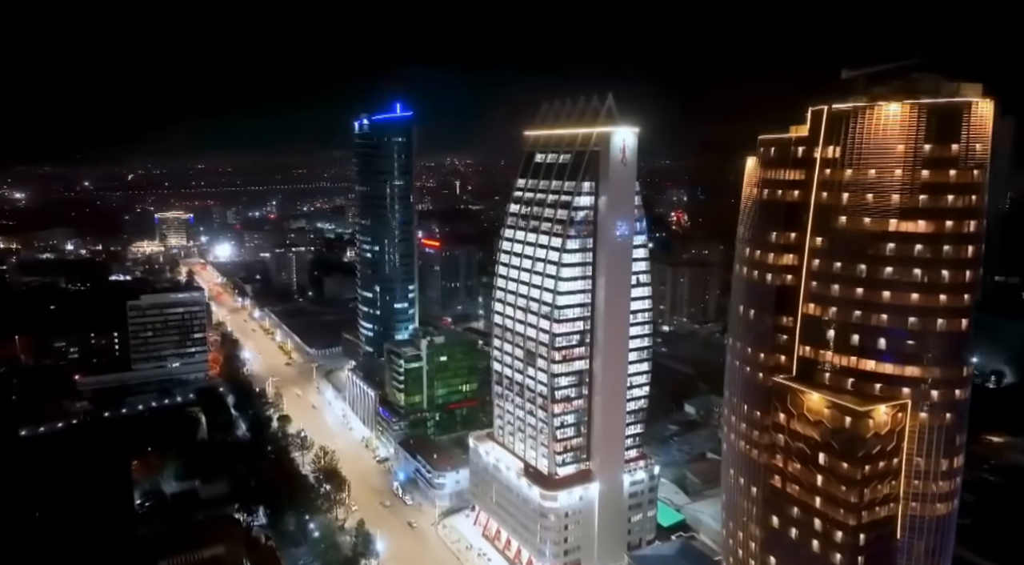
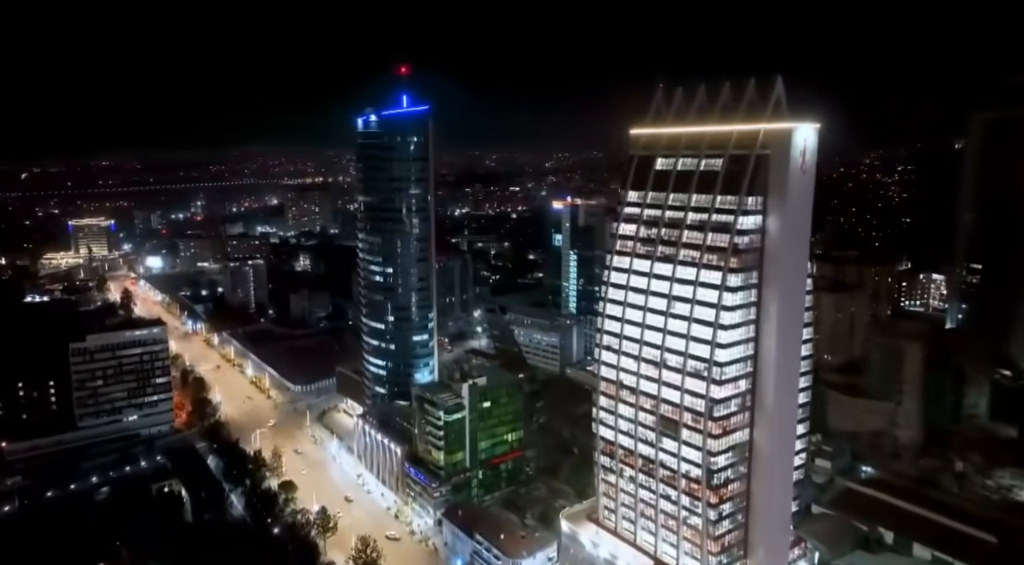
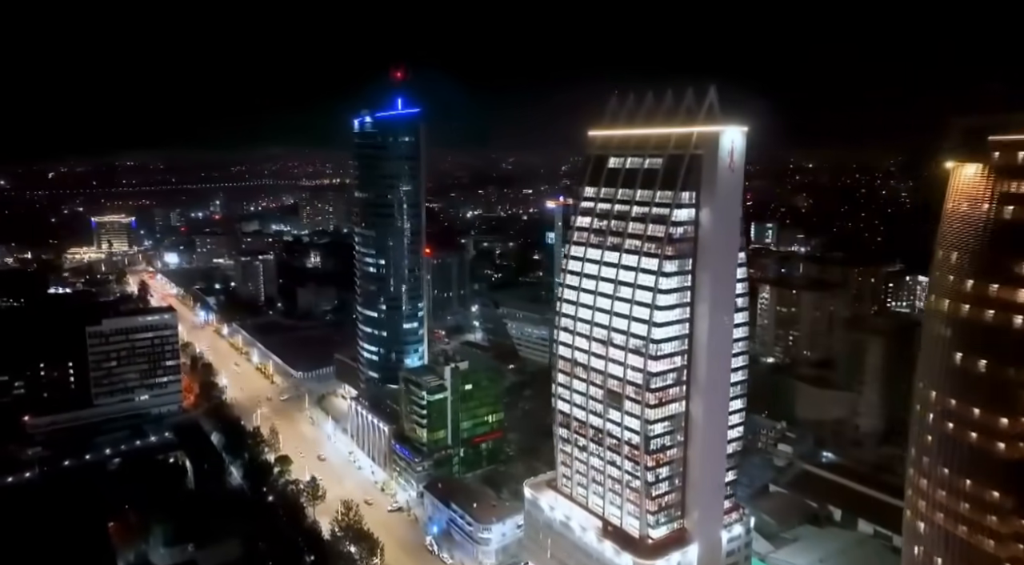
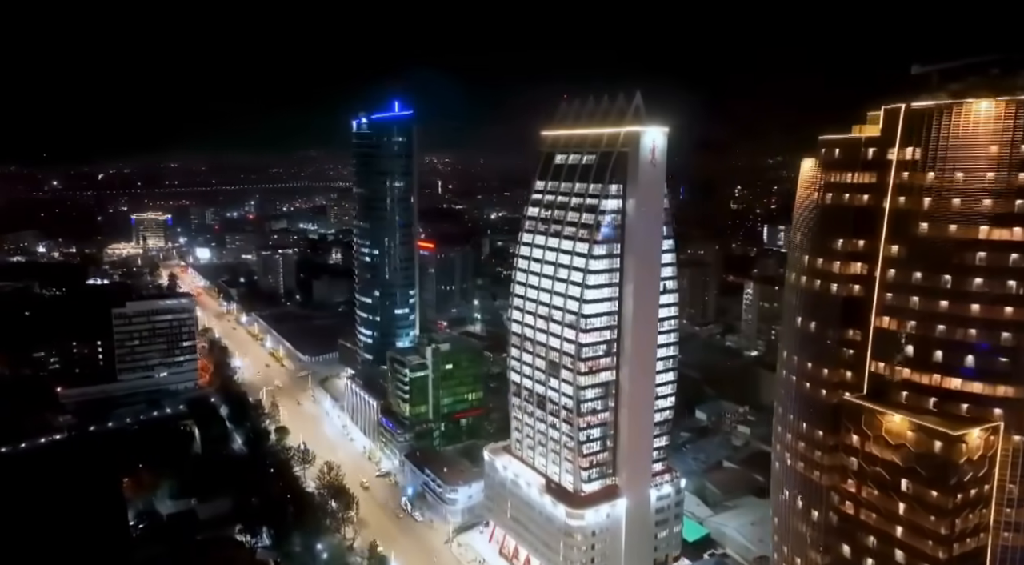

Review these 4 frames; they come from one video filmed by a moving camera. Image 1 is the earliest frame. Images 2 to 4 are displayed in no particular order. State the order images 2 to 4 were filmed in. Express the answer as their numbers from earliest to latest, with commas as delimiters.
4, 3, 2
